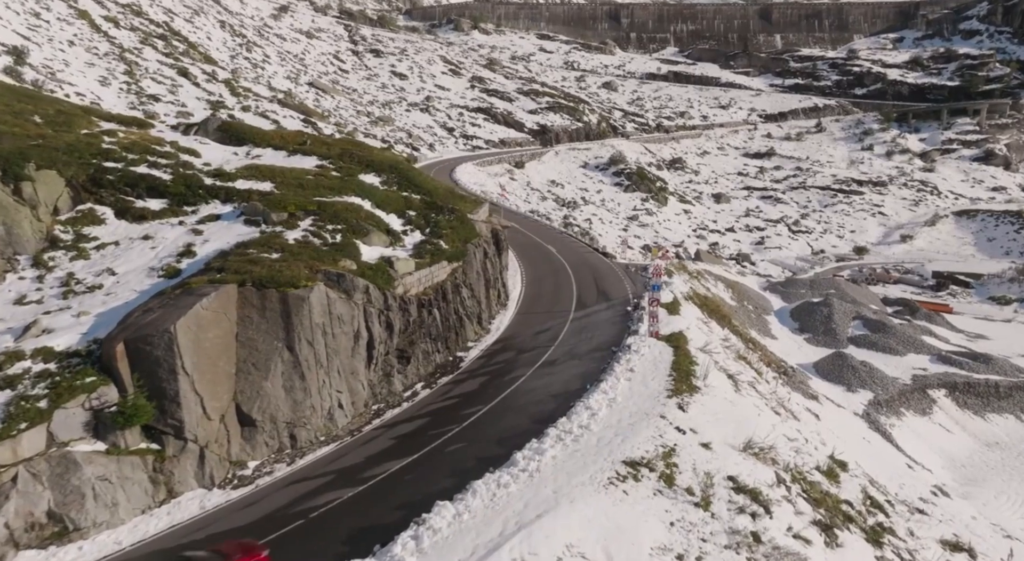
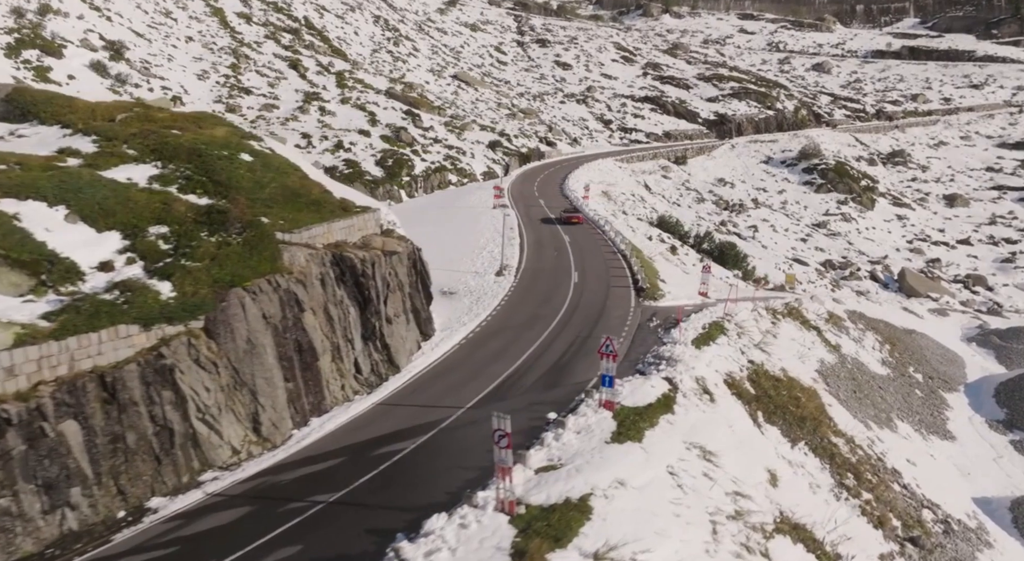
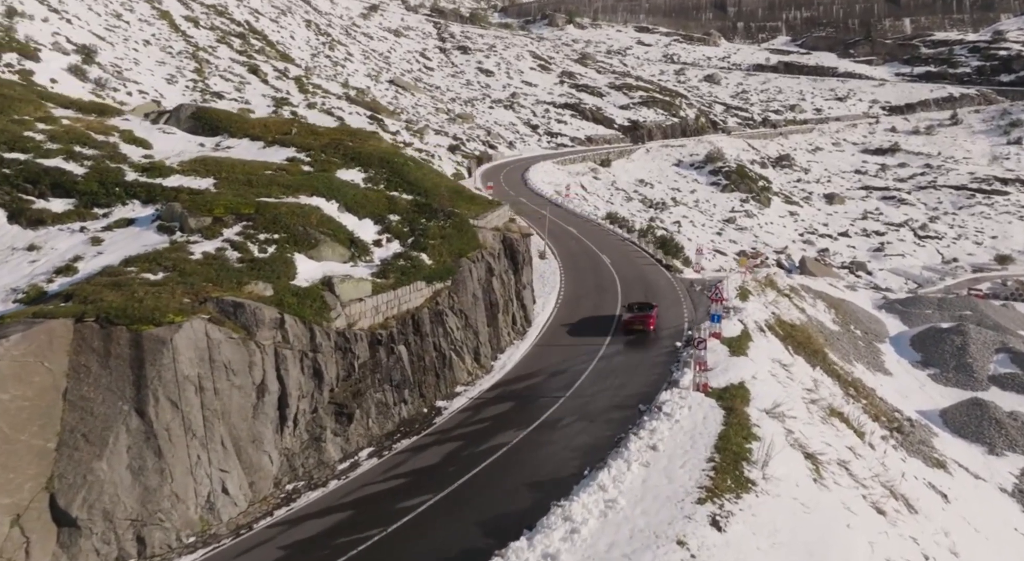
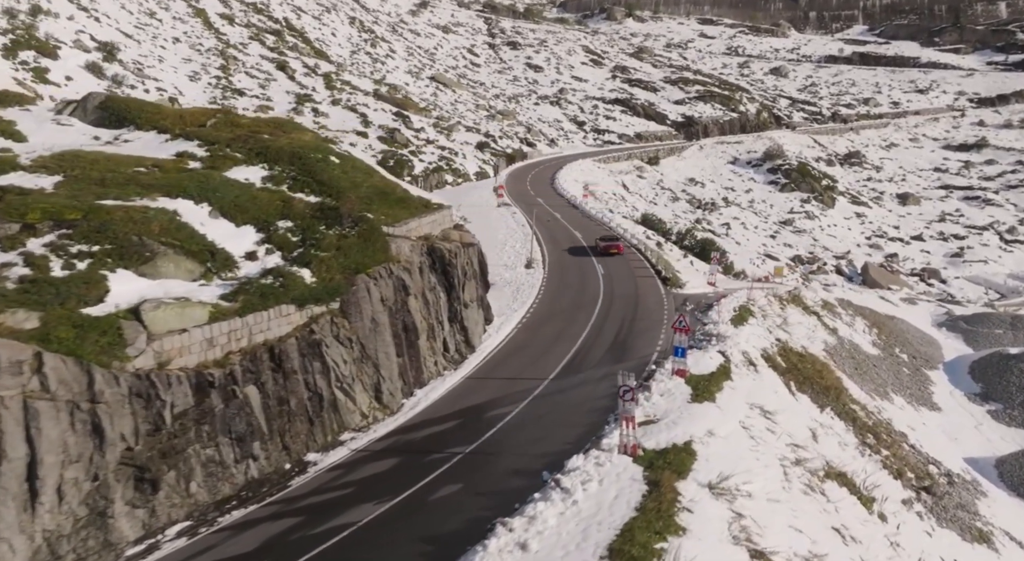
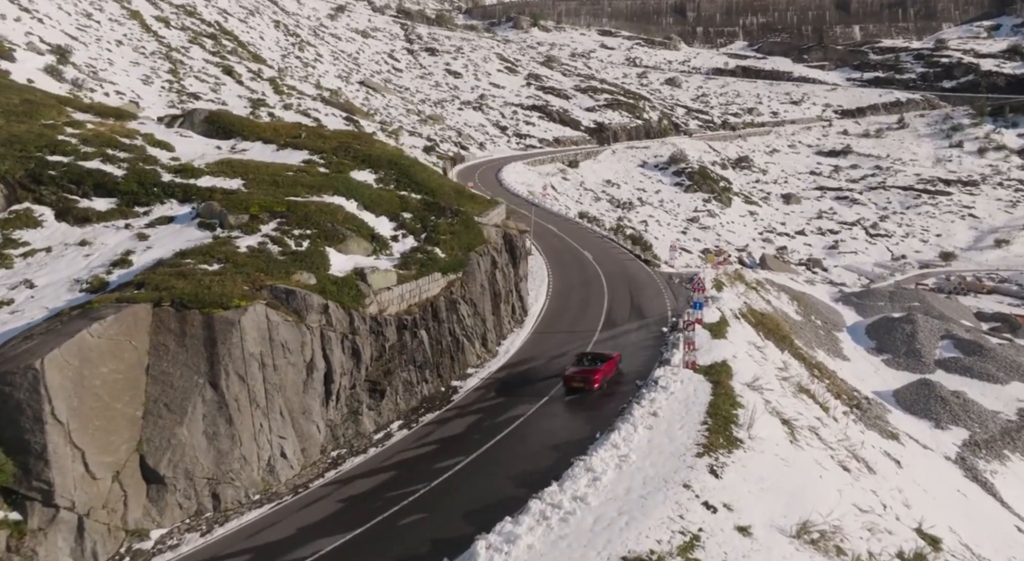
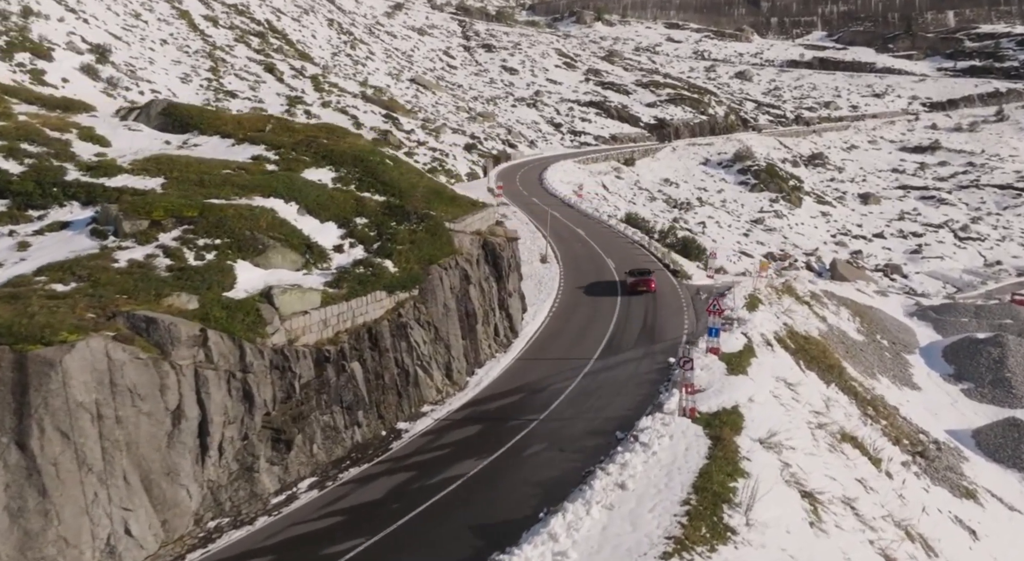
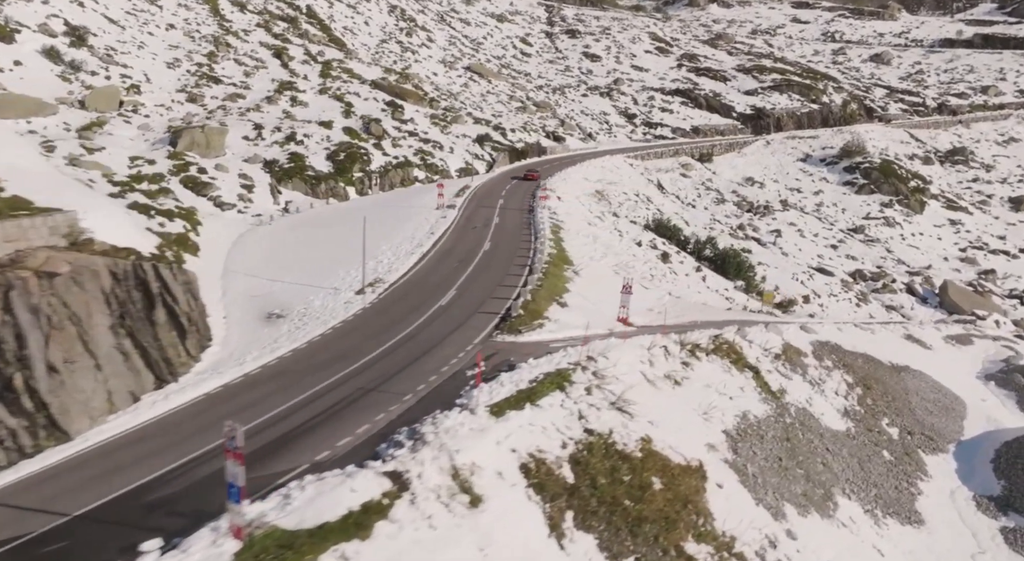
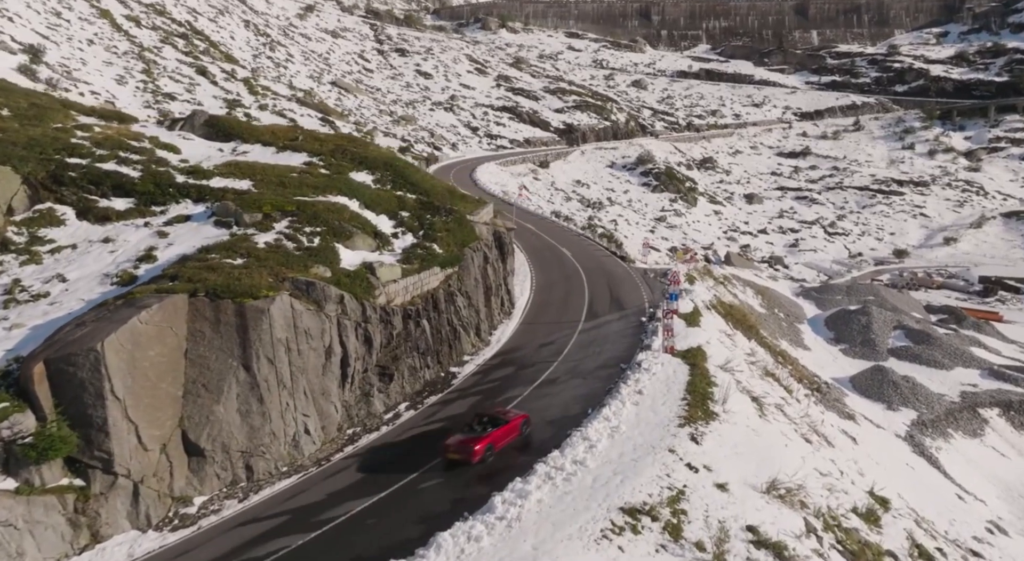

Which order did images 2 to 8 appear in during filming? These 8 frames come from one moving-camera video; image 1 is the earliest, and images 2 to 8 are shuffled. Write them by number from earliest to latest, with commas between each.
8, 5, 3, 6, 4, 2, 7
